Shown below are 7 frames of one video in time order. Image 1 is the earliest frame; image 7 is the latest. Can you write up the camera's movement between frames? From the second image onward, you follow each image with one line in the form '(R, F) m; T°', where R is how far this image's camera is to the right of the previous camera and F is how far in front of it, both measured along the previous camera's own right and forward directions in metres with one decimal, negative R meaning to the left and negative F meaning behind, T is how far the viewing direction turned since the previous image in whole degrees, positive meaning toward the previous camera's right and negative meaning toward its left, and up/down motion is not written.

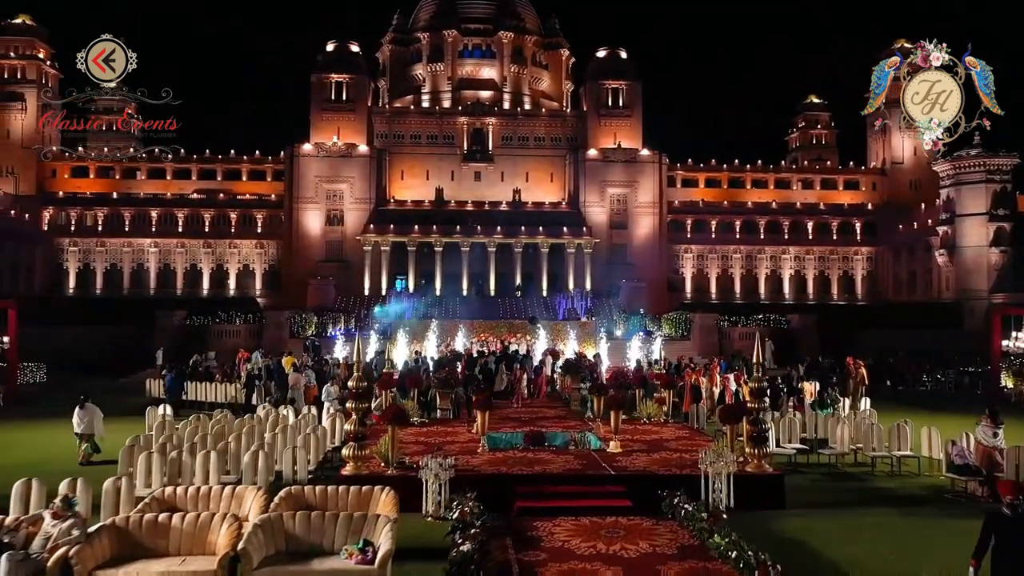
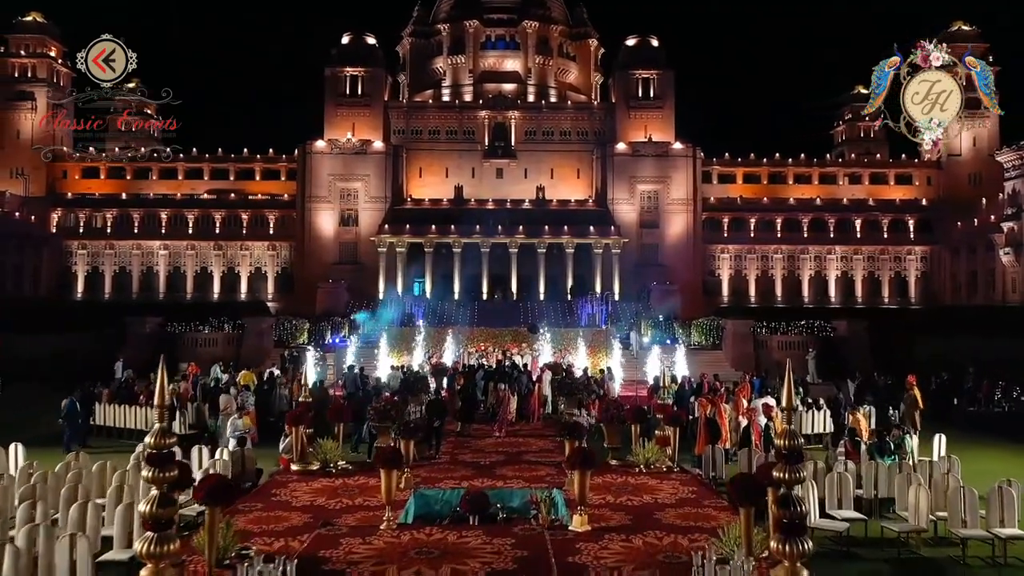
(+1.3, +3.8) m; -3°
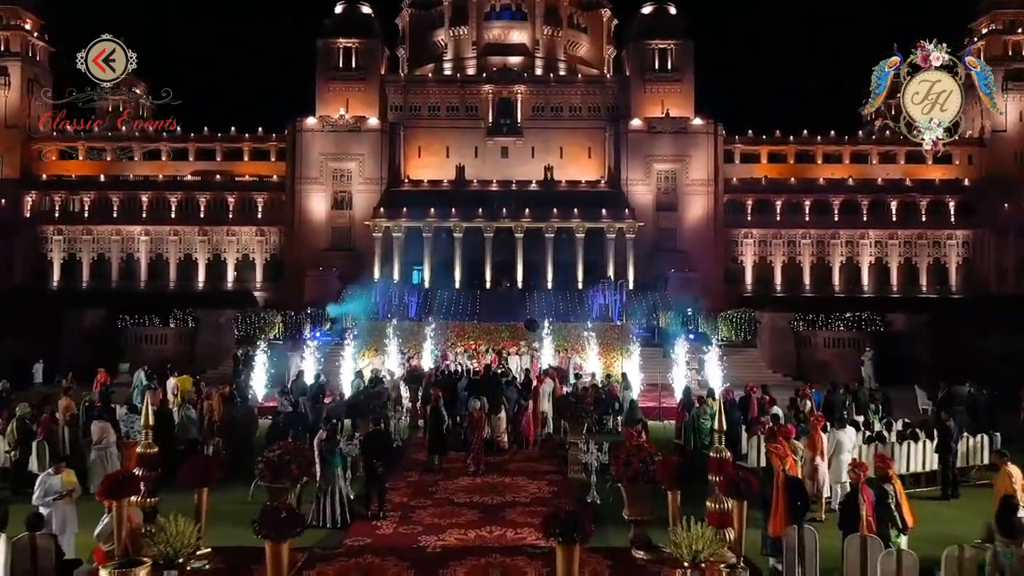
(+0.4, +4.6) m; -1°
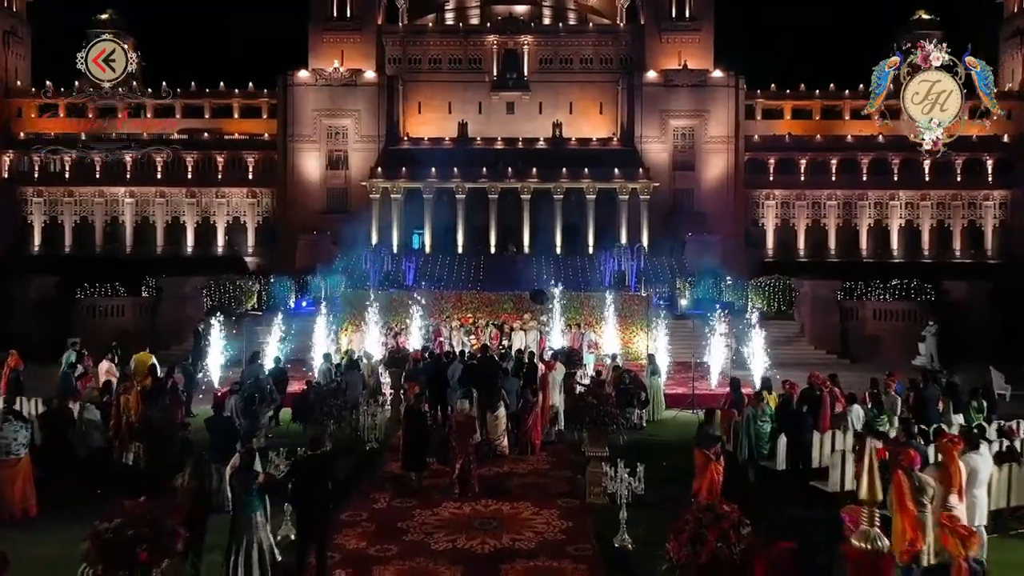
(+0.1, +3.3) m; -1°
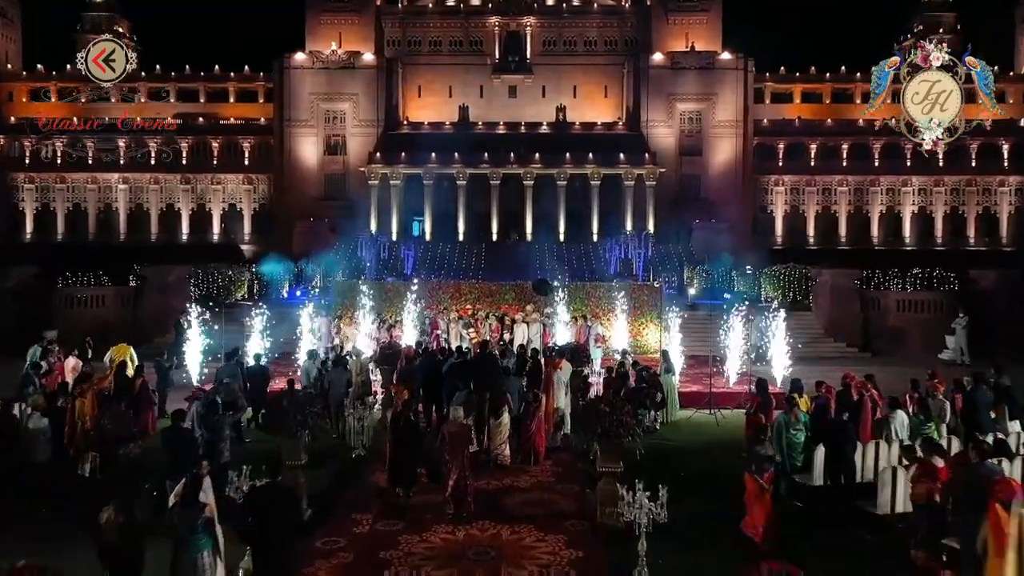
(0.0, +1.3) m; 0°
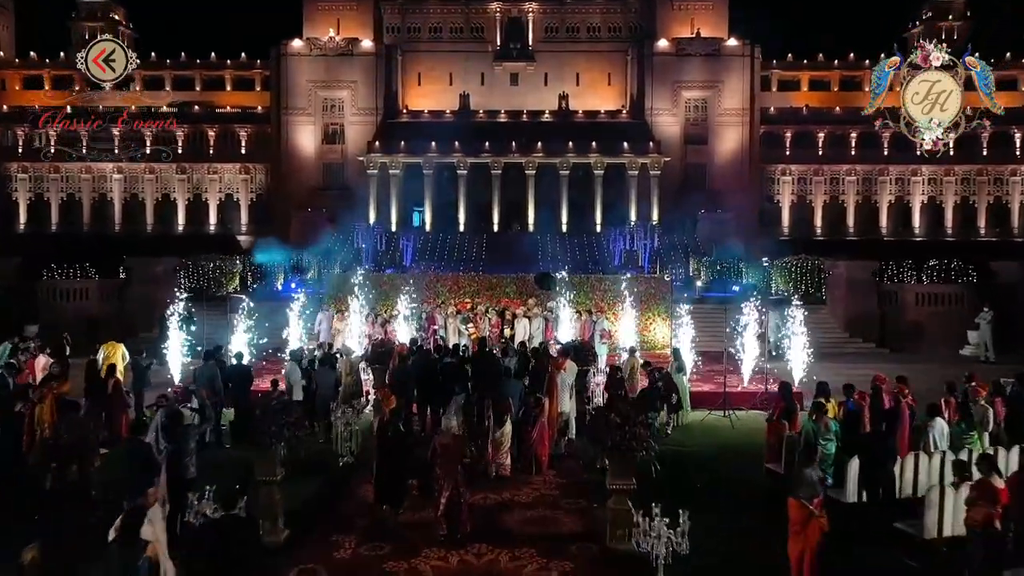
(0.0, +0.9) m; 0°
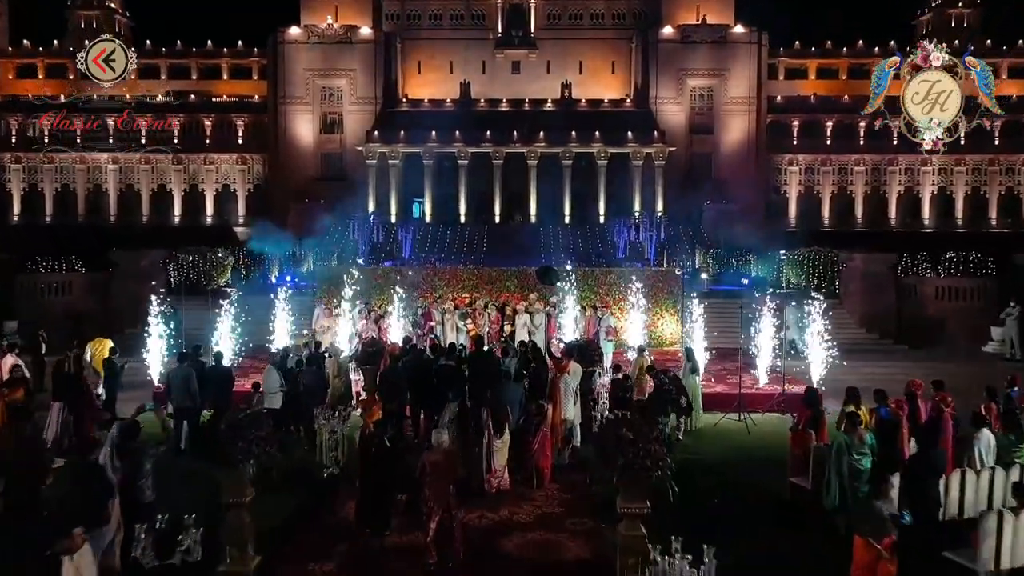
(0.0, +0.9) m; 0°
